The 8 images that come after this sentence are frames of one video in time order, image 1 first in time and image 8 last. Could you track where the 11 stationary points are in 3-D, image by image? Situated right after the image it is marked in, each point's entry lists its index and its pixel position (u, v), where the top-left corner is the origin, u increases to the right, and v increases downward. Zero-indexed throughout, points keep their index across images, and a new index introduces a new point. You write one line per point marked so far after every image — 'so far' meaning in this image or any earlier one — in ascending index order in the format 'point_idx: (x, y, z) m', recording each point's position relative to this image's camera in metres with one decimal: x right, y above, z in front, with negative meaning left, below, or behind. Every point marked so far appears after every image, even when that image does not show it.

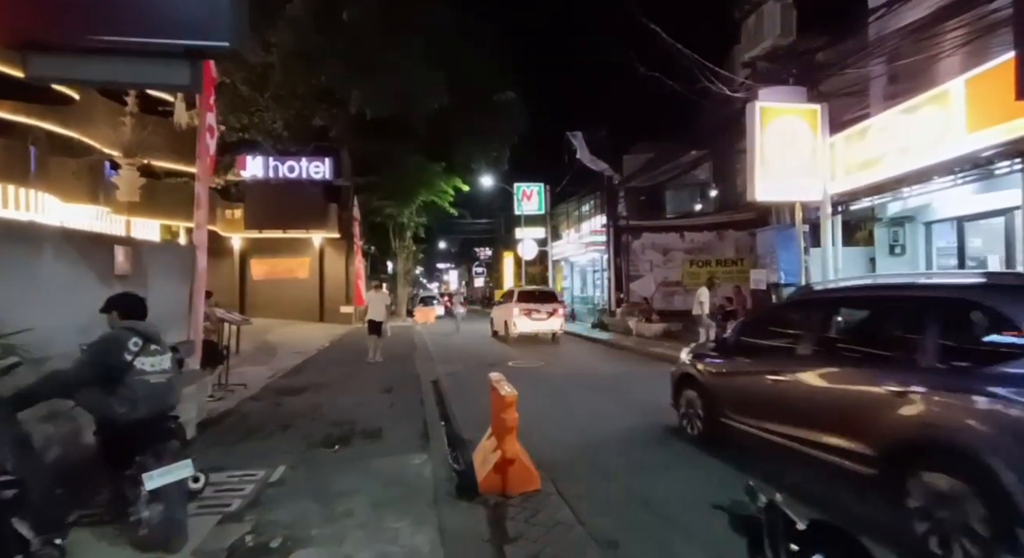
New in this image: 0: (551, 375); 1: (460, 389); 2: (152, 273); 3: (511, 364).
0: (+1.1, -2.7, +15.3) m
1: (-1.1, -2.4, +12.2) m
2: (-5.1, +0.1, +7.8) m
3: (0.0, -2.6, +17.1) m
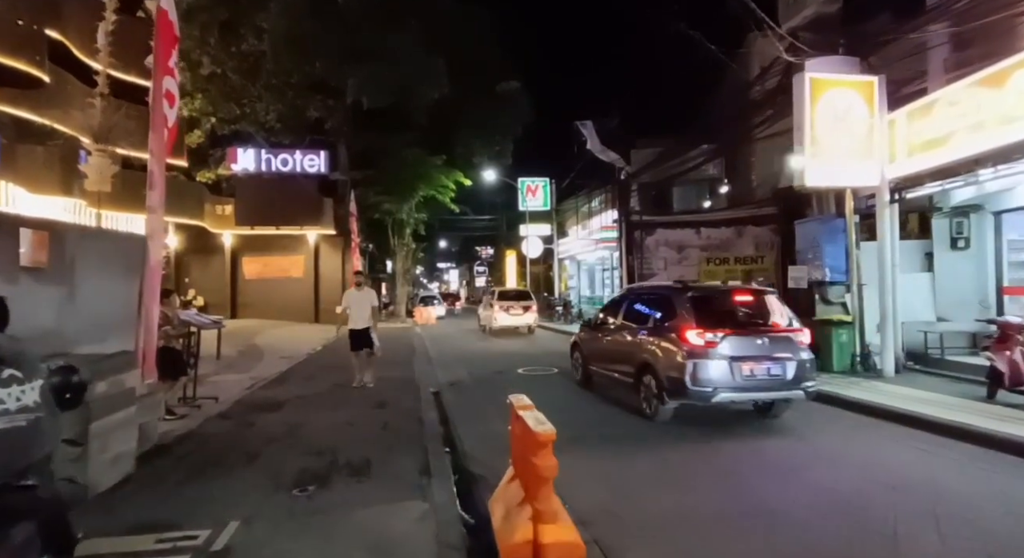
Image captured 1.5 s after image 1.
0: (+1.4, -2.6, +13.7) m
1: (-0.9, -2.4, +10.6) m
2: (-4.8, +0.2, +6.1) m
3: (+0.2, -2.6, +15.5) m
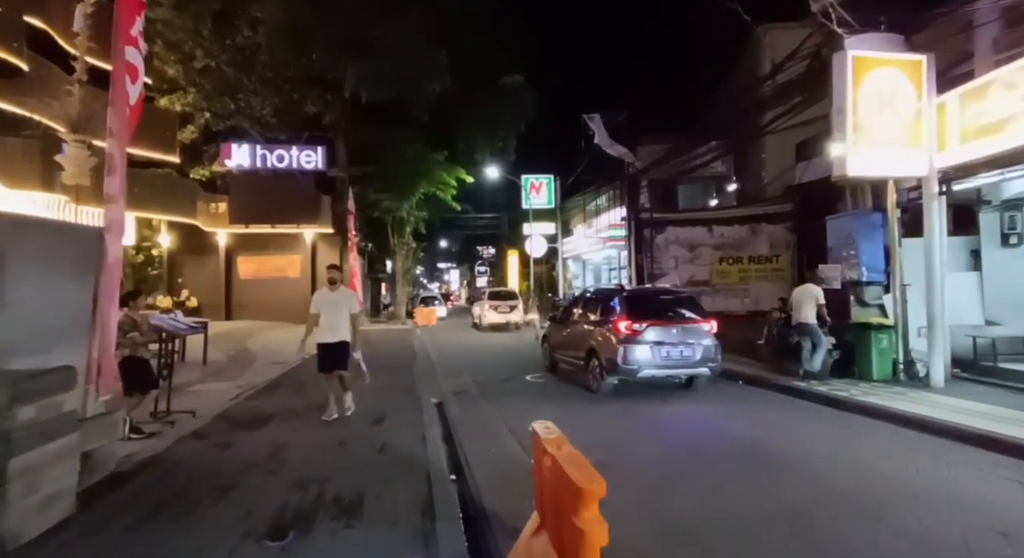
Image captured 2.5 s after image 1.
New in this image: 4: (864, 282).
0: (+1.6, -2.6, +12.6) m
1: (-0.7, -2.4, +9.5) m
2: (-4.6, +0.2, +5.1) m
3: (+0.4, -2.6, +14.4) m
4: (+7.6, -0.1, +11.9) m
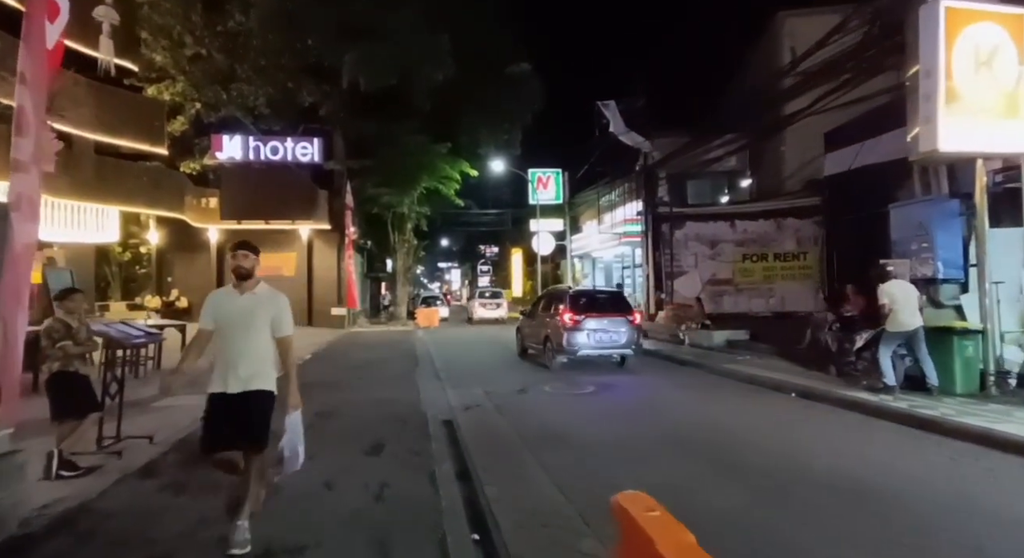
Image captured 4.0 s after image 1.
0: (+1.9, -2.5, +11.0) m
1: (-0.3, -2.3, +7.9) m
2: (-4.2, +0.2, +3.5) m
3: (+0.8, -2.5, +12.8) m
4: (+7.9, 0.0, +10.3) m
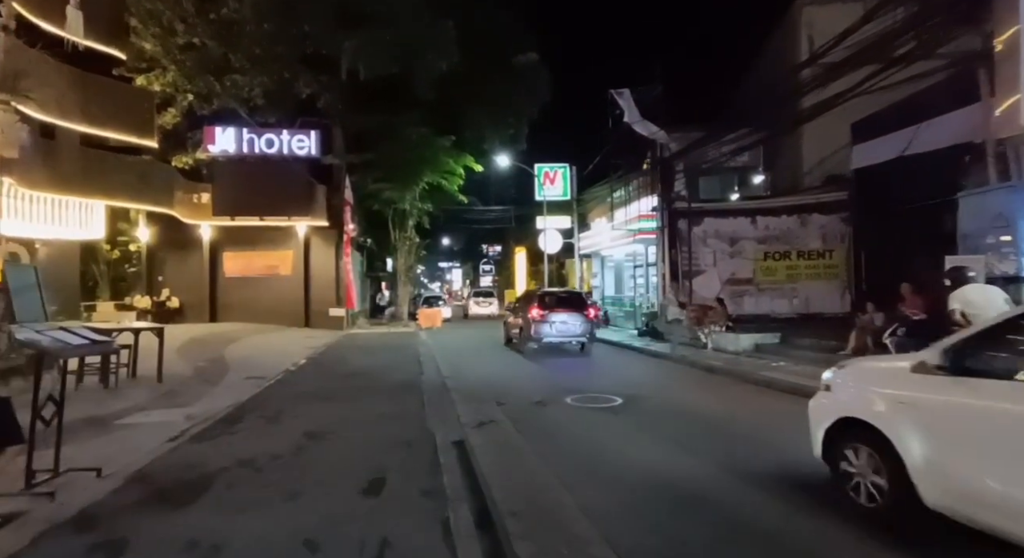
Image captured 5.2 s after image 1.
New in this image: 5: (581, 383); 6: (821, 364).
0: (+2.2, -2.5, +9.6) m
1: (0.0, -2.3, +6.5) m
2: (-3.9, +0.2, +2.1) m
3: (+1.1, -2.5, +11.4) m
4: (+8.3, 0.0, +8.9) m
5: (+1.7, -2.6, +13.8) m
6: (+7.7, -2.1, +13.8) m
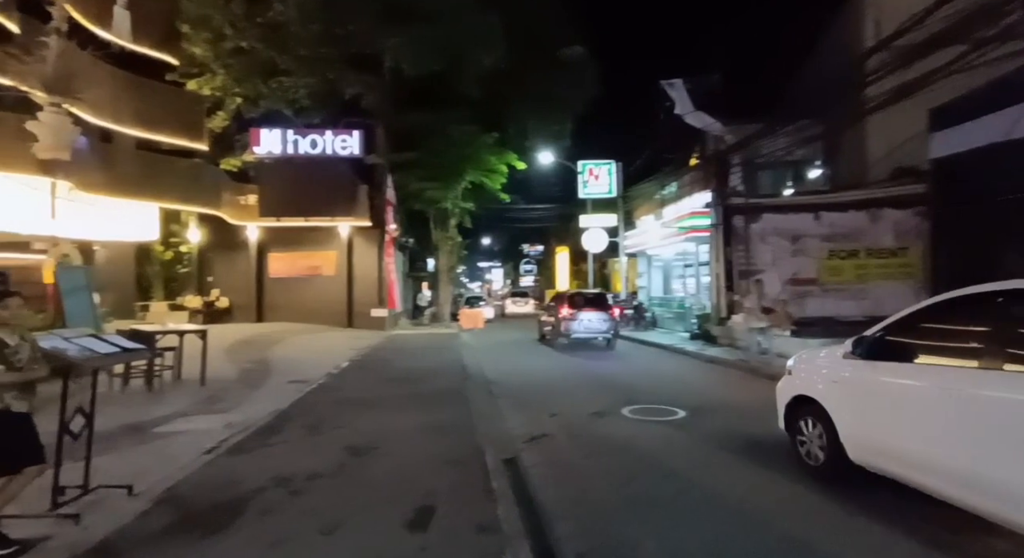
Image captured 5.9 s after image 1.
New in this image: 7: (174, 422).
0: (+3.1, -2.5, +8.7) m
1: (+0.7, -2.3, +5.8) m
2: (-3.6, +0.2, +1.7) m
3: (+2.1, -2.5, +10.6) m
4: (+9.1, 0.0, +7.6) m
5: (+2.9, -2.6, +12.9) m
6: (+8.8, -2.1, +12.5) m
7: (-5.3, -2.2, +8.6) m
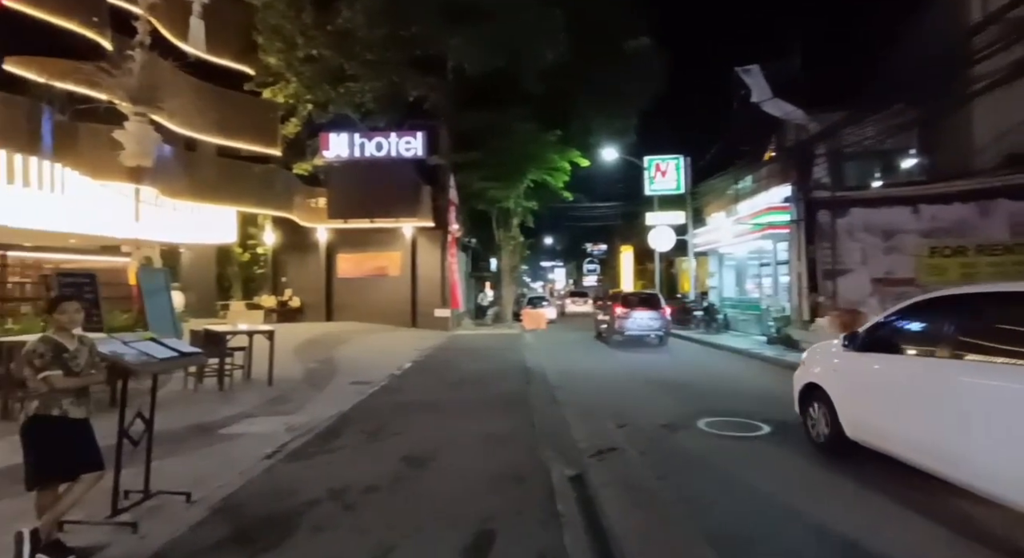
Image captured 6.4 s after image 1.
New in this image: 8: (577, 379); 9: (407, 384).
0: (+4.1, -2.6, +7.8) m
1: (+1.3, -2.3, +5.2) m
2: (-3.4, +0.2, +1.6) m
3: (+3.3, -2.5, +9.8) m
4: (+9.8, 0.0, +6.0) m
5: (+4.3, -2.6, +12.0) m
6: (+10.2, -2.1, +10.9) m
7: (-4.3, -2.3, +8.7) m
8: (+1.8, -2.7, +15.0) m
9: (-2.5, -2.5, +13.2) m
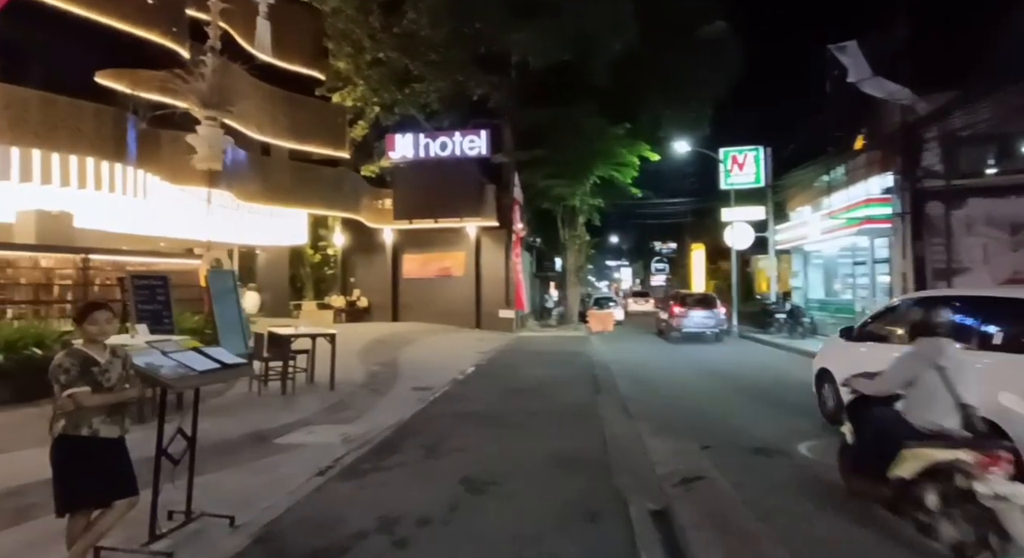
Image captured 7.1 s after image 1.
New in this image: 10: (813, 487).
0: (+4.9, -2.6, +6.6) m
1: (+1.9, -2.4, +4.3) m
2: (-3.2, +0.1, +1.2) m
3: (+4.4, -2.5, +8.6) m
4: (+10.5, 0.0, +4.1) m
5: (+5.7, -2.6, +10.6) m
6: (+11.4, -2.1, +8.9) m
7: (-3.3, -2.3, +8.3) m
8: (+3.5, -2.7, +13.9) m
9: (-1.0, -2.5, +12.7) m
10: (+3.5, -2.5, +6.5) m
